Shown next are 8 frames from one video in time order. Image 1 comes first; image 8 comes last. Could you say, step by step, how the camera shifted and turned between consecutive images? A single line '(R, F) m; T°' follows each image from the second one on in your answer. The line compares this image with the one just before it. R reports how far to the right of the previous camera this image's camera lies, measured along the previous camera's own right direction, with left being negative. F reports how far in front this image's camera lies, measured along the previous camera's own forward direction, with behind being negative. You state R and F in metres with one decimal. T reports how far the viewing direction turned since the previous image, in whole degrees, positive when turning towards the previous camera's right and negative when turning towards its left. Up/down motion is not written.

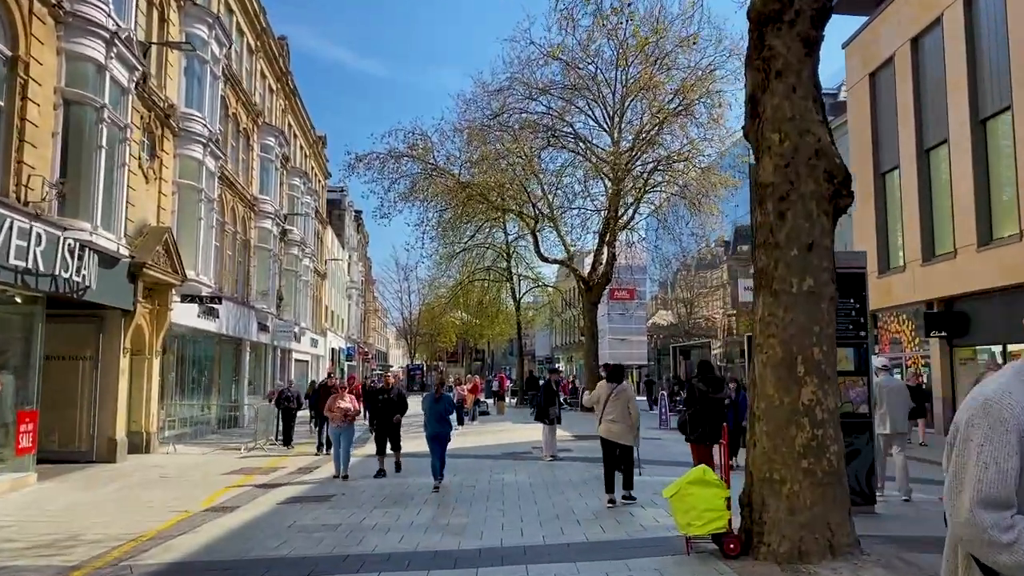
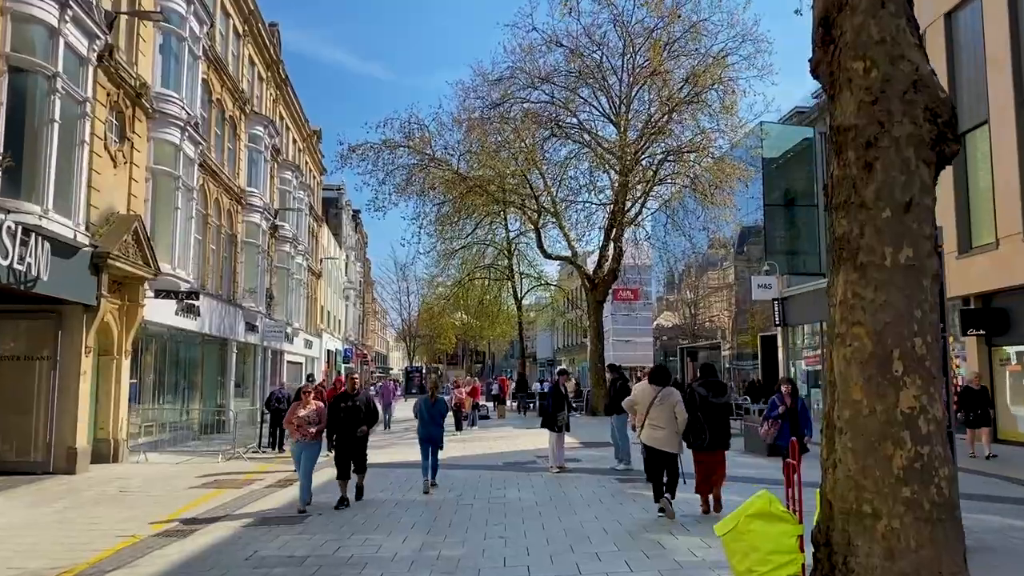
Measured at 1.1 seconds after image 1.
(0.0, +1.3) m; 0°
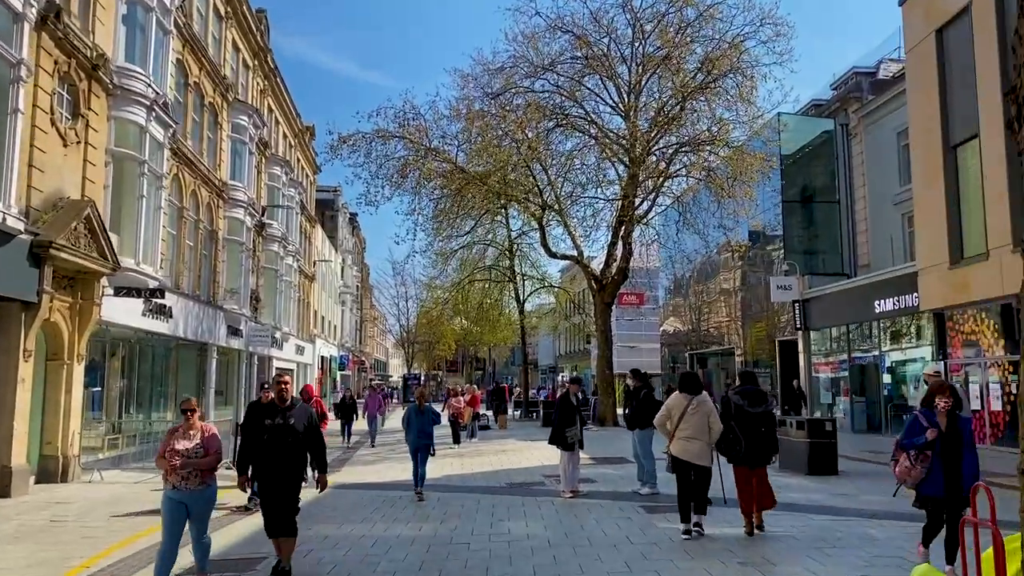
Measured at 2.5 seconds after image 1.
(-0.1, +1.6) m; 0°
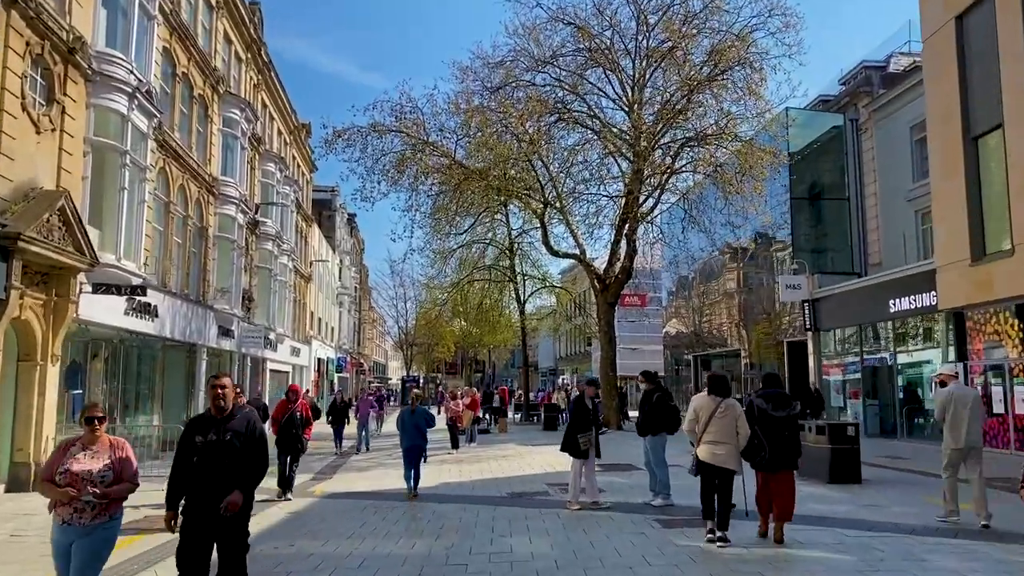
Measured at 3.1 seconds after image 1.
(0.0, +0.7) m; 0°
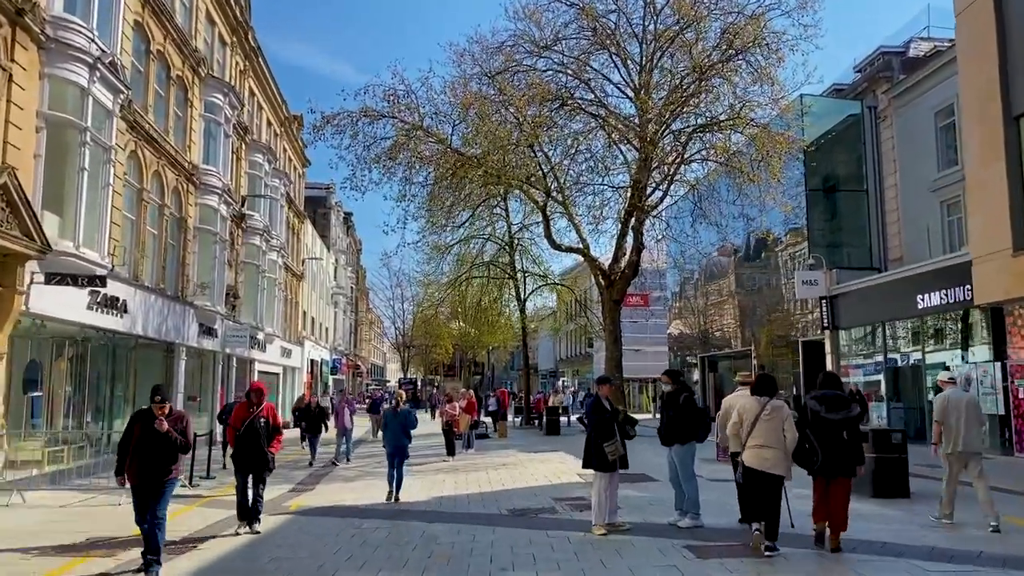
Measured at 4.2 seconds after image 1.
(0.0, +1.3) m; 0°
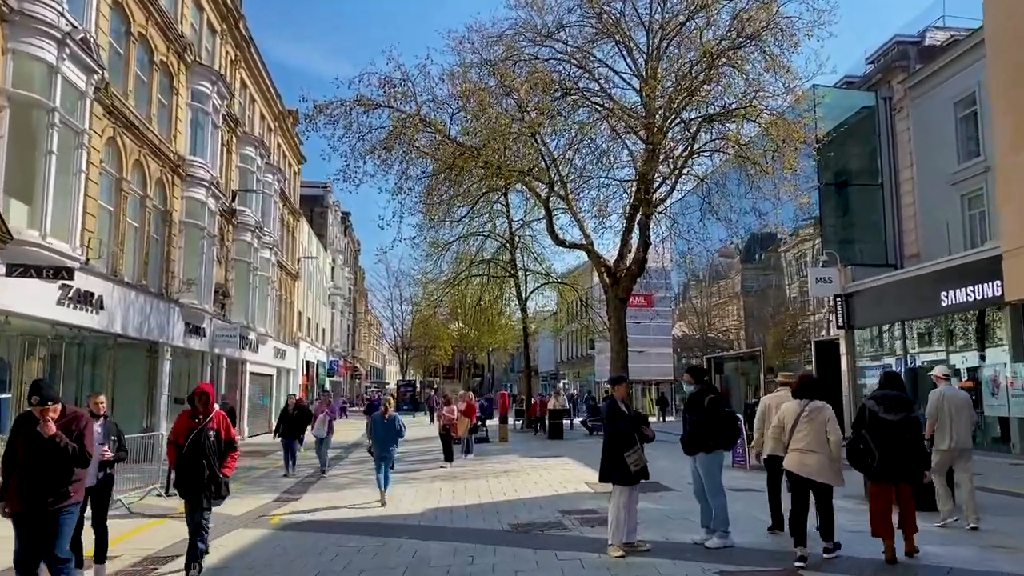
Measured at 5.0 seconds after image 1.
(0.0, +0.9) m; 0°
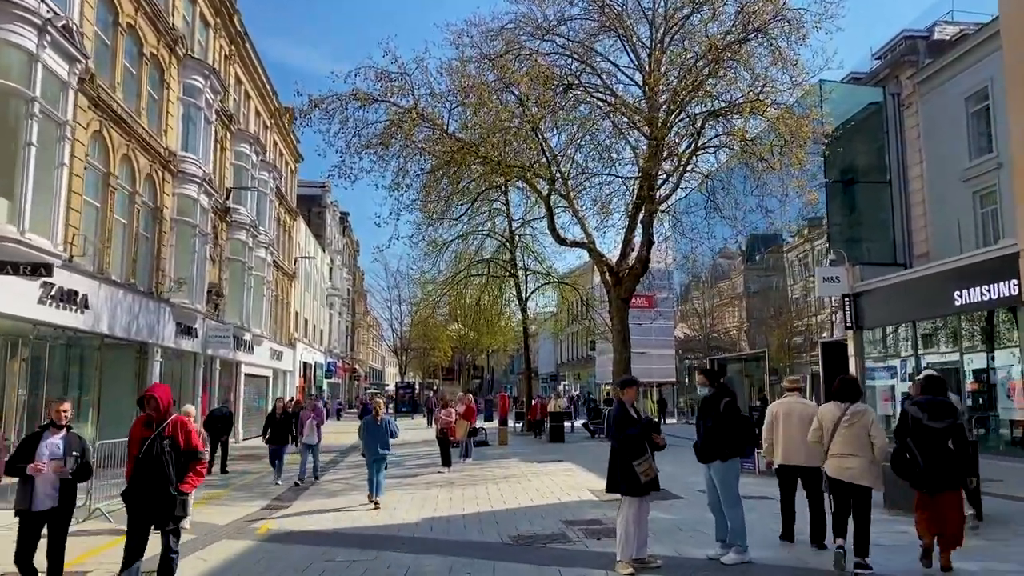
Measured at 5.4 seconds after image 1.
(0.0, +0.5) m; 0°
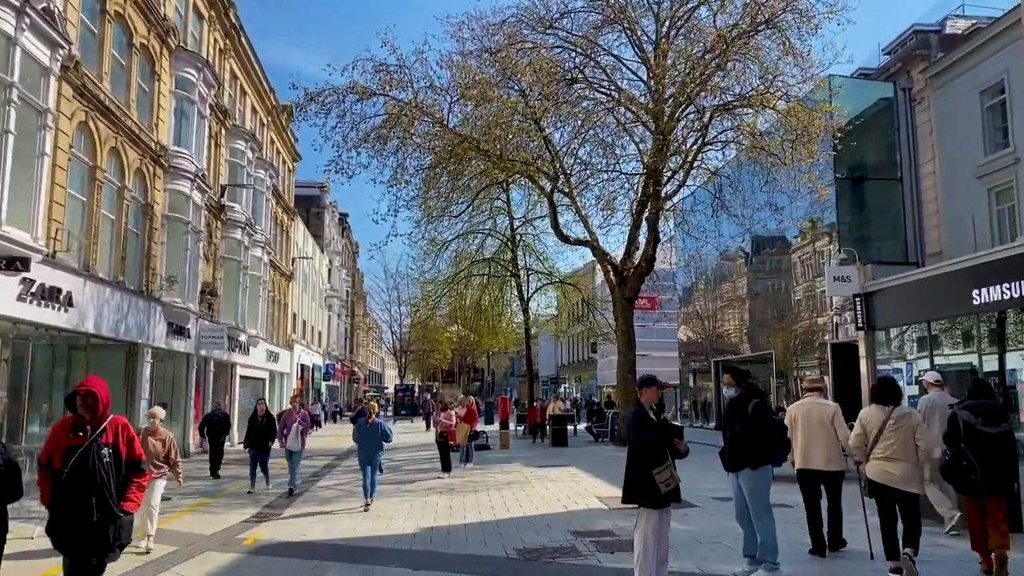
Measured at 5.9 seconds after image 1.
(-0.1, +0.6) m; 0°
